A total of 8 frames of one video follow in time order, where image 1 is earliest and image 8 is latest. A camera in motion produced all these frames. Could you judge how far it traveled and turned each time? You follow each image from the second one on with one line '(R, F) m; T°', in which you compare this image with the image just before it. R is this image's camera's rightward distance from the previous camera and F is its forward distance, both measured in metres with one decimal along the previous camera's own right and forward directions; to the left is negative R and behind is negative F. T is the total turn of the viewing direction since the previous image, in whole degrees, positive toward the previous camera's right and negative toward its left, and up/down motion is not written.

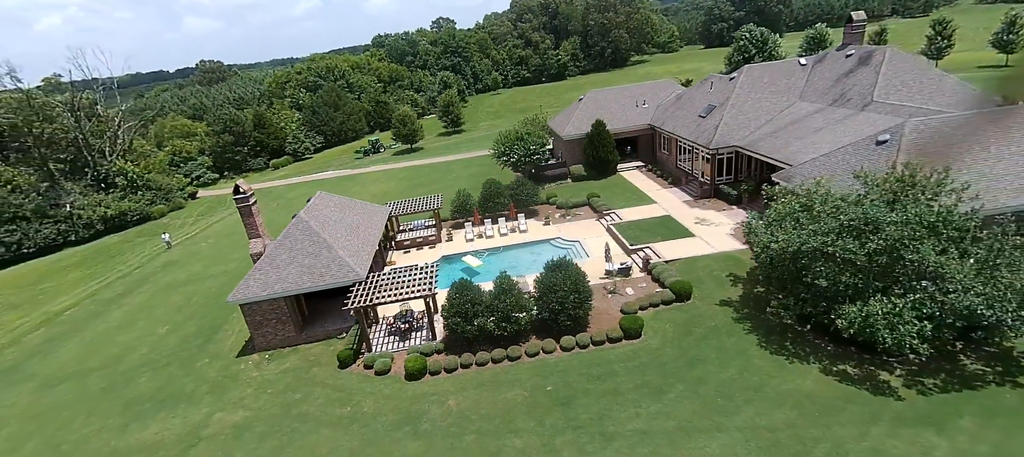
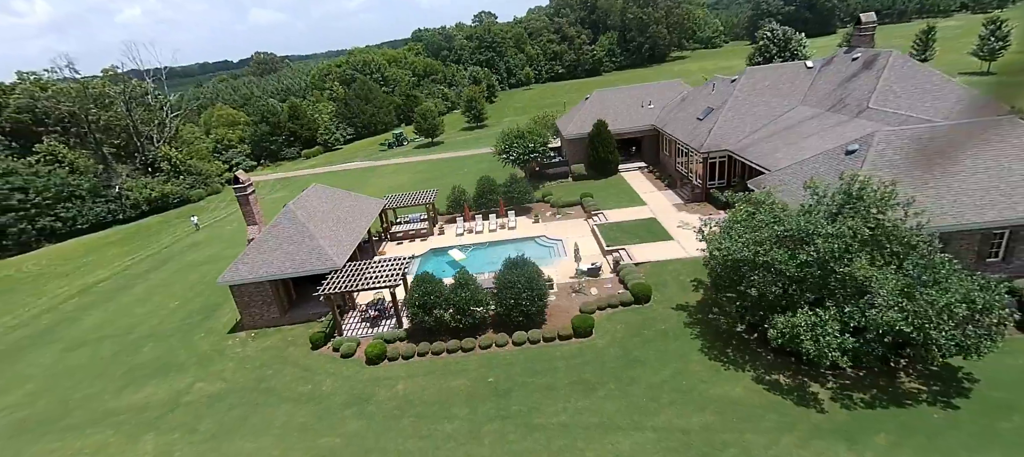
(+3.1, -0.6) m; -5°
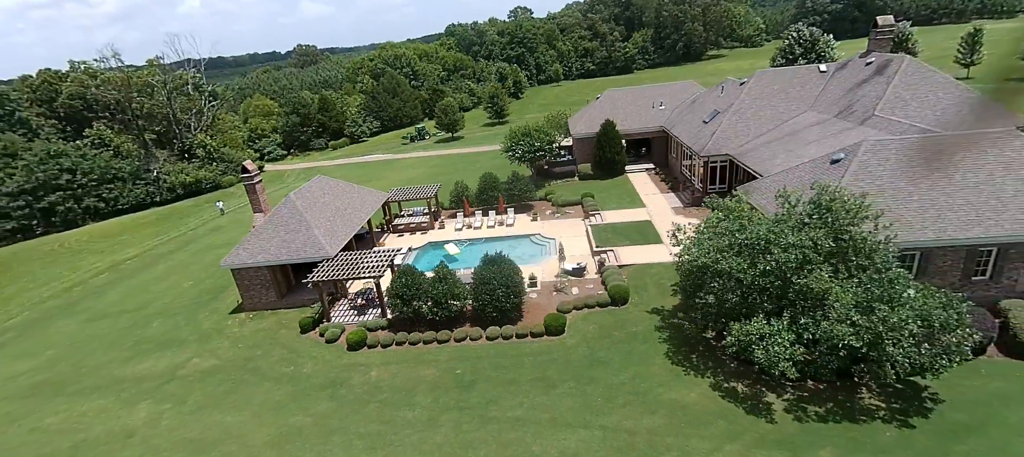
(+2.1, -0.3) m; -4°
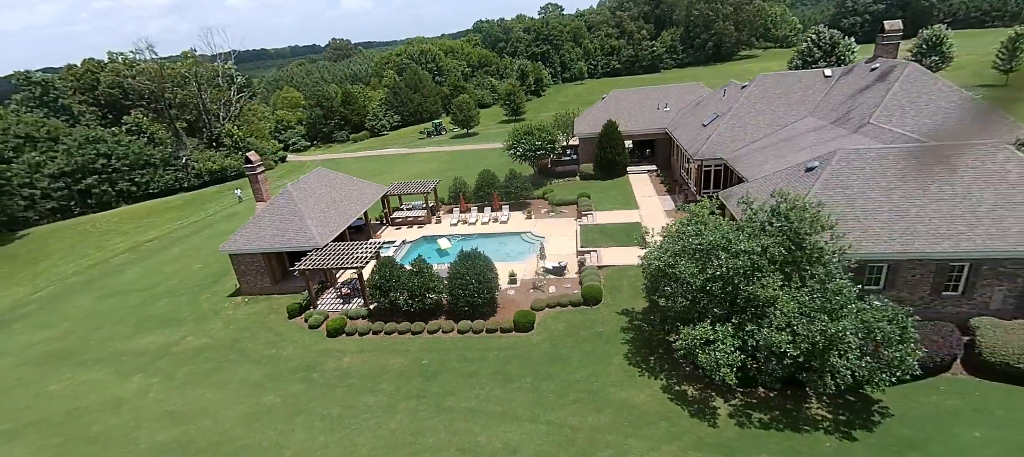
(+2.1, -0.4) m; -3°
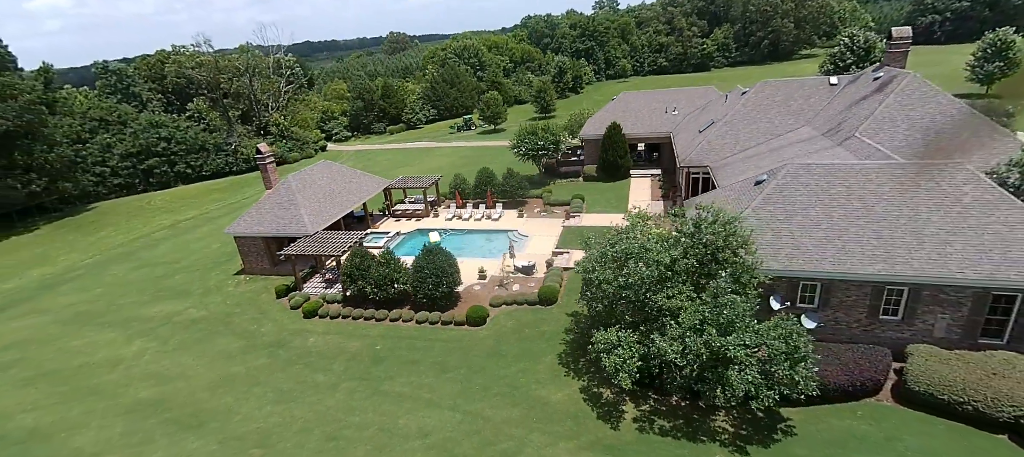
(+3.8, -0.6) m; -6°
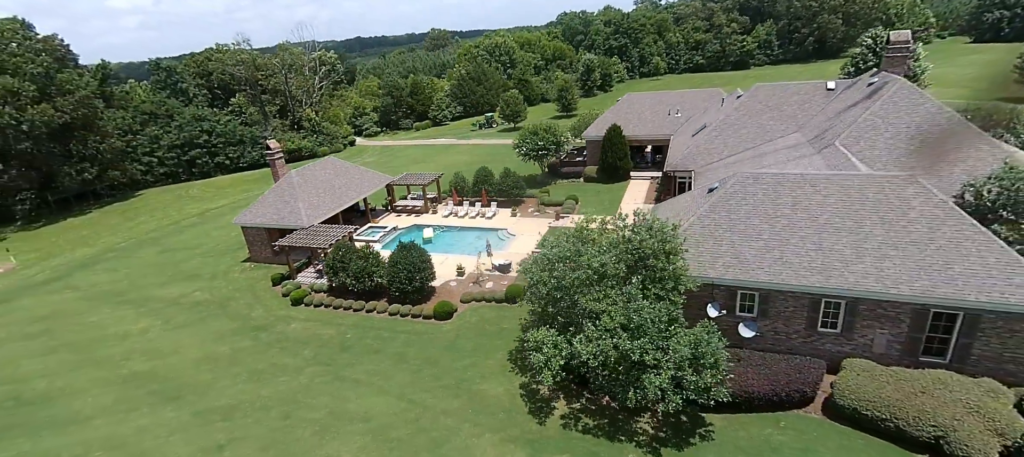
(+3.1, -0.6) m; -5°
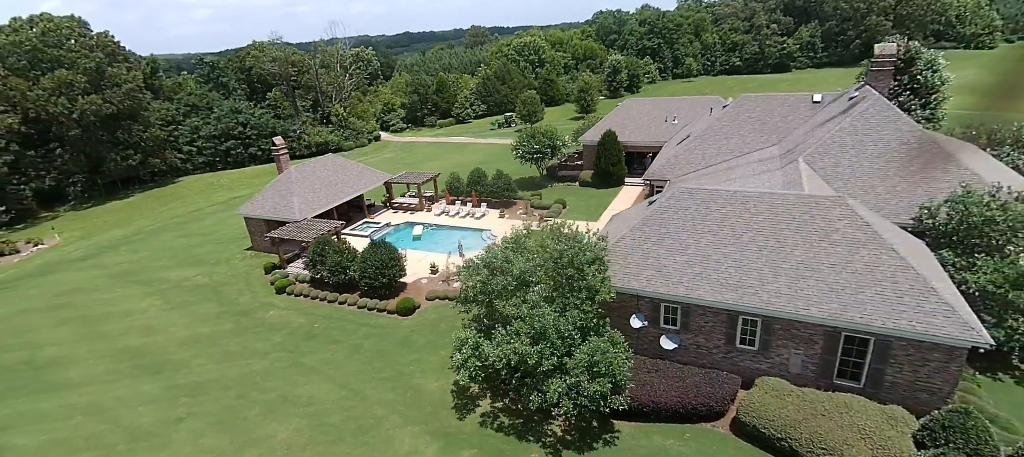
(+3.5, -0.7) m; -4°
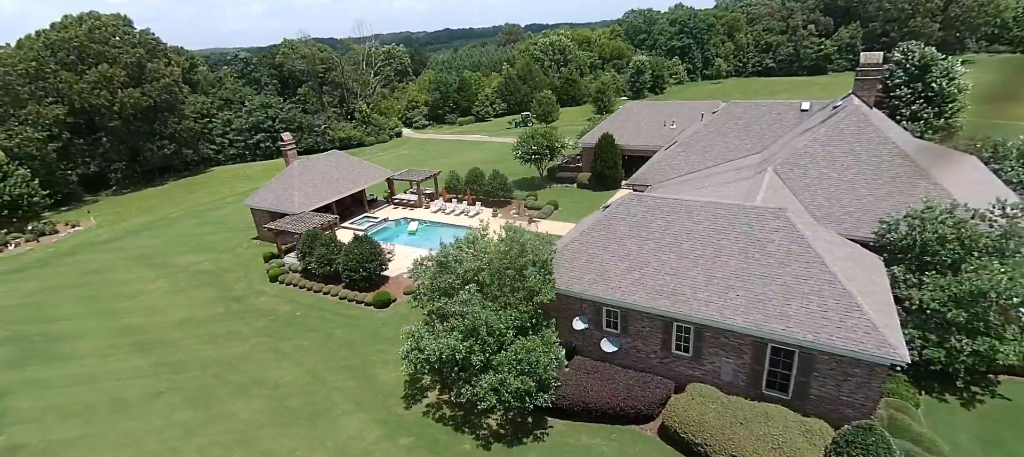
(+2.8, -0.6) m; -4°
